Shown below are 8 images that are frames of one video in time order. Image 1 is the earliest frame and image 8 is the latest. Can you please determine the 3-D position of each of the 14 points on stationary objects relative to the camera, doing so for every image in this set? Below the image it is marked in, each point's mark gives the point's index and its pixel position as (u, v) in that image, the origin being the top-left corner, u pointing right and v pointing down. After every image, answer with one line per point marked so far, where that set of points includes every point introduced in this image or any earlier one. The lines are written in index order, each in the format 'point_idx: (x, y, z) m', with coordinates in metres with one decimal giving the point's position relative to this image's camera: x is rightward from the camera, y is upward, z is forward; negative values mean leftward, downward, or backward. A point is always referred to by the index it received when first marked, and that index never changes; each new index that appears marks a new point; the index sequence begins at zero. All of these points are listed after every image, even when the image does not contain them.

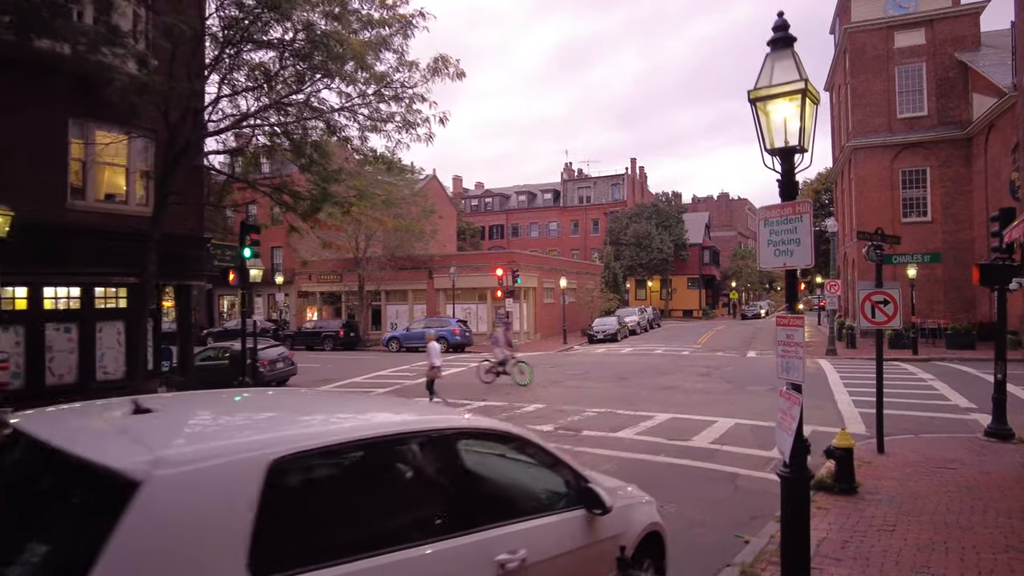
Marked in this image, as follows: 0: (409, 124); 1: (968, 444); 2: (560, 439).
0: (-2.3, +3.6, +15.0) m
1: (+7.0, -2.4, +10.5) m
2: (+0.8, -2.5, +11.1) m
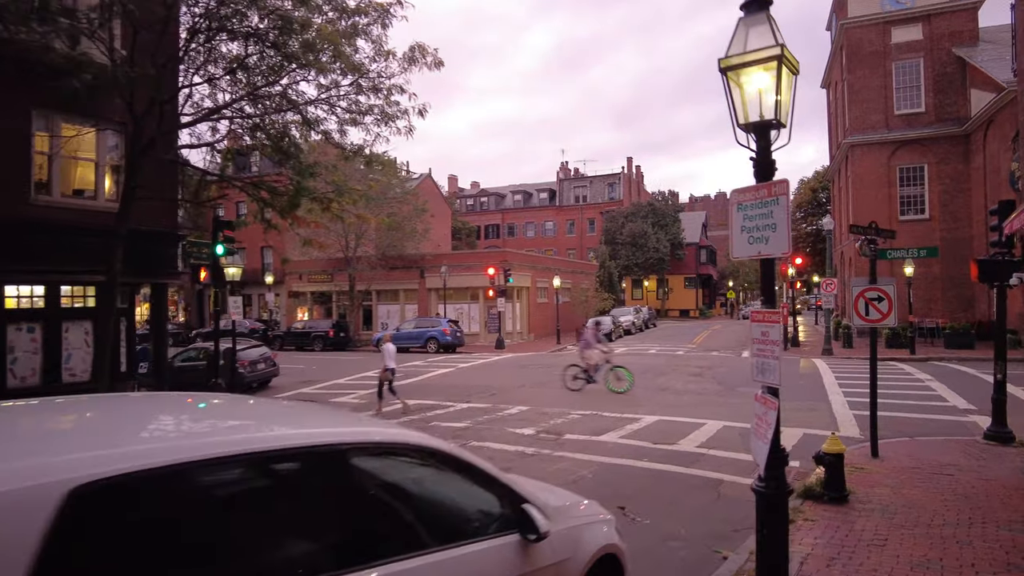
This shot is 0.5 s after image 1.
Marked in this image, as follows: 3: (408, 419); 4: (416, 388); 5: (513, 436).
0: (-2.6, +3.6, +14.5) m
1: (+6.6, -2.3, +10.0) m
2: (+0.4, -2.4, +10.7) m
3: (-2.0, -2.5, +13.3) m
4: (-2.5, -2.6, +17.8) m
5: (0.0, -2.4, +11.2) m
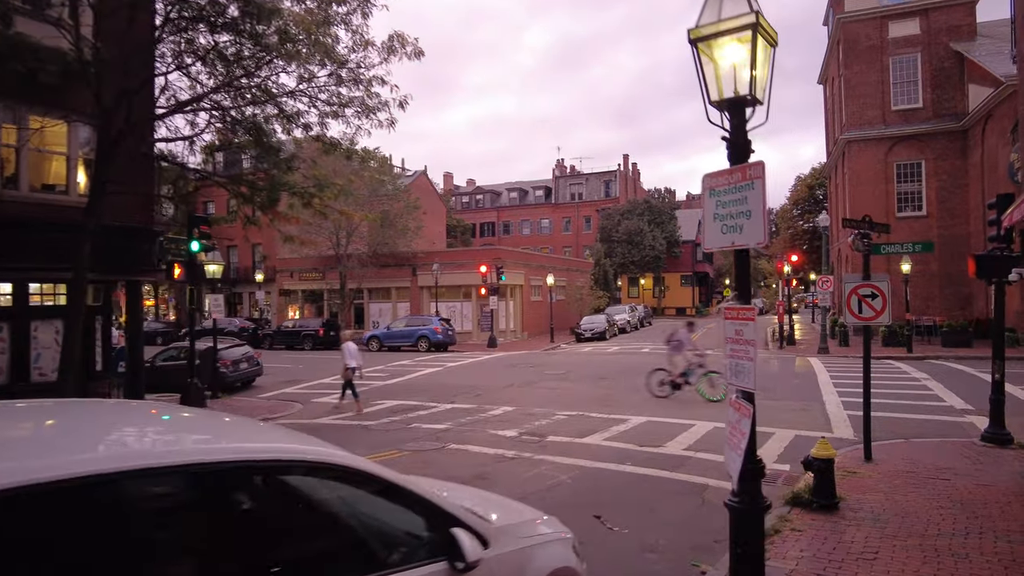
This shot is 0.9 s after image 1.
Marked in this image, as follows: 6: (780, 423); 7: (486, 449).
0: (-3.0, +3.7, +14.1) m
1: (+6.3, -2.3, +9.6) m
2: (+0.1, -2.4, +10.3) m
3: (-2.3, -2.5, +12.9) m
4: (-2.8, -2.6, +17.4) m
5: (-0.3, -2.4, +10.8) m
6: (+4.8, -2.4, +12.2) m
7: (-0.4, -2.3, +9.9) m
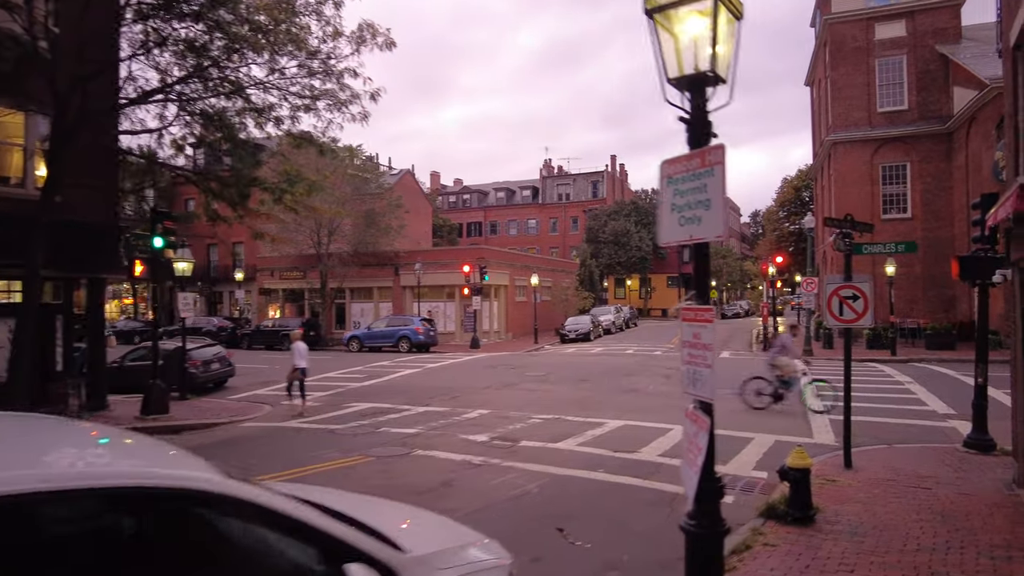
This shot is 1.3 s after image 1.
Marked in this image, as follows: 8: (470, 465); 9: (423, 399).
0: (-3.4, +3.7, +13.6) m
1: (+5.9, -2.3, +9.4) m
2: (-0.3, -2.4, +9.9) m
3: (-2.8, -2.5, +12.5) m
4: (-3.3, -2.5, +16.9) m
5: (-0.7, -2.3, +10.4) m
6: (+4.3, -2.4, +11.9) m
7: (-0.8, -2.3, +9.6) m
8: (-0.6, -2.3, +9.0) m
9: (-2.0, -2.4, +15.1) m
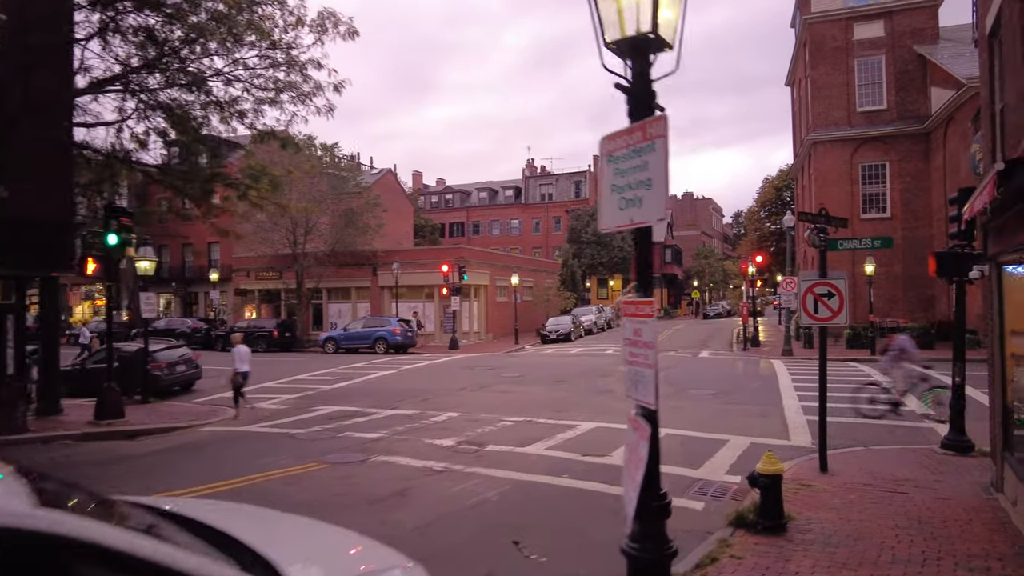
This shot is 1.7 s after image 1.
0: (-4.0, +3.7, +13.2) m
1: (+5.4, -2.3, +9.1) m
2: (-0.8, -2.3, +9.5) m
3: (-3.3, -2.4, +12.1) m
4: (-4.0, -2.5, +16.5) m
5: (-1.2, -2.3, +10.0) m
6: (+3.8, -2.4, +11.6) m
7: (-1.3, -2.3, +9.1) m
8: (-1.0, -2.3, +8.6) m
9: (-2.6, -2.4, +14.6) m
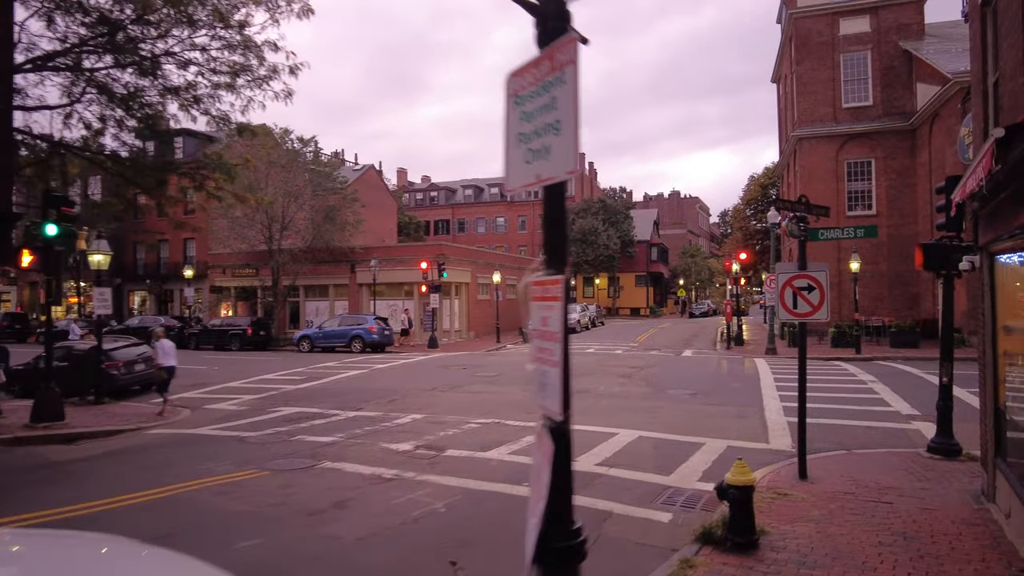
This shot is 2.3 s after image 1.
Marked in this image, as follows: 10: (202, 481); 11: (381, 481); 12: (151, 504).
0: (-4.6, +3.8, +12.5) m
1: (+4.9, -2.2, +8.5) m
2: (-1.3, -2.2, +8.8) m
3: (-3.9, -2.4, +11.4) m
4: (-4.6, -2.4, +15.8) m
5: (-1.7, -2.2, +9.3) m
6: (+3.2, -2.3, +11.0) m
7: (-1.8, -2.2, +8.5) m
8: (-1.5, -2.2, +7.9) m
9: (-3.2, -2.3, +13.9) m
10: (-3.6, -2.3, +7.9) m
11: (-1.5, -2.2, +7.8) m
12: (-3.8, -2.3, +7.2) m
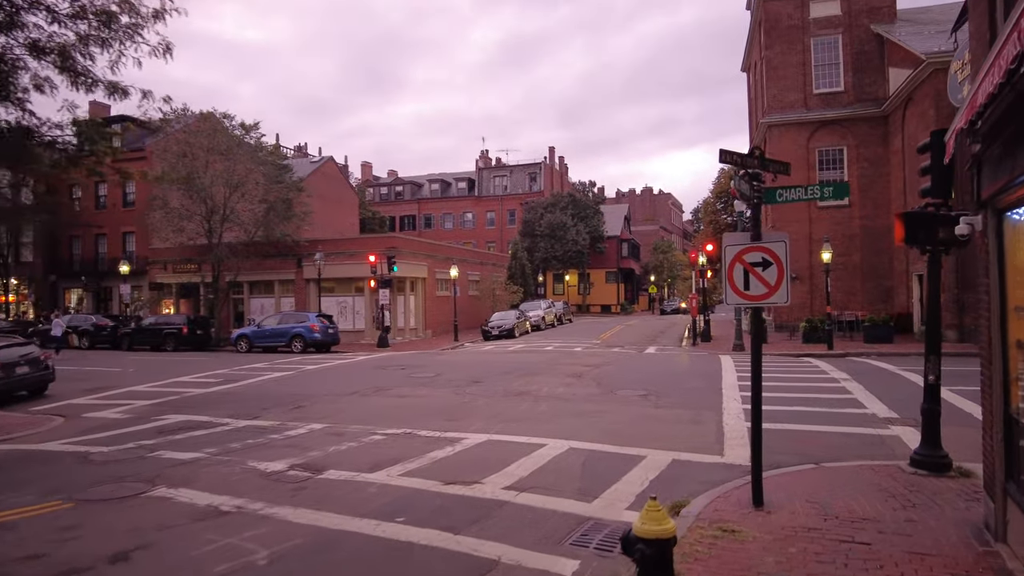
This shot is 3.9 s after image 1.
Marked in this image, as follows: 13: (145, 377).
0: (-5.9, +4.0, +10.5) m
1: (+3.8, -2.0, +6.9) m
2: (-2.5, -2.0, +7.0) m
3: (-5.1, -2.2, +9.4) m
4: (-6.0, -2.2, +13.8) m
5: (-2.9, -2.0, +7.5) m
6: (+2.0, -2.1, +9.3) m
7: (-2.9, -2.0, +6.6) m
8: (-2.7, -2.0, +6.1) m
9: (-4.5, -2.1, +12.0) m
10: (-4.7, -2.1, +6.0) m
11: (-2.6, -2.0, +6.0) m
12: (-4.9, -2.1, +5.2) m
13: (-9.7, -2.4, +18.2) m
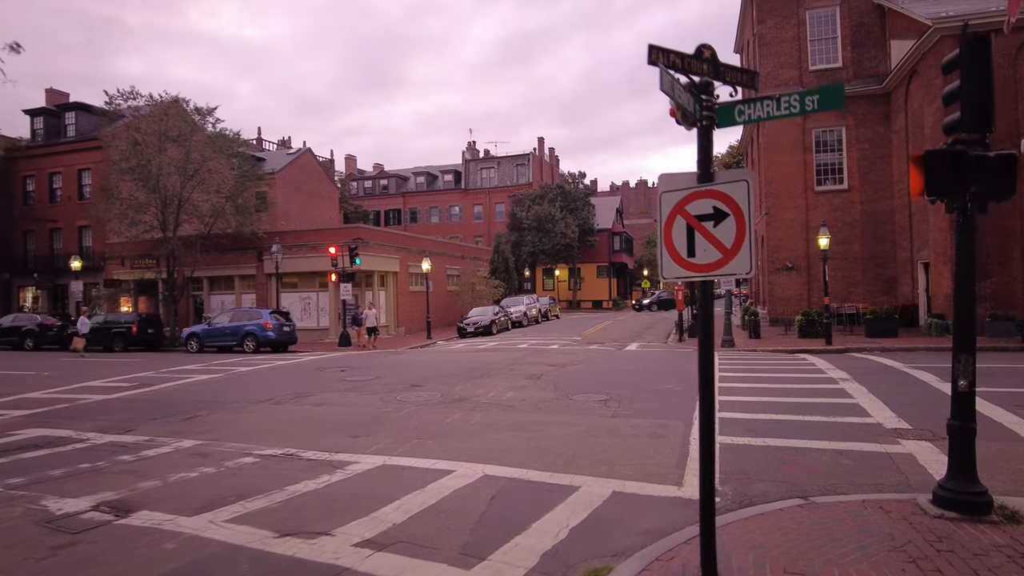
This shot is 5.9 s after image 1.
0: (-6.9, +4.2, +8.4) m
1: (+2.8, -1.7, +4.8) m
2: (-3.5, -1.8, +4.9) m
3: (-6.2, -2.0, +7.4) m
4: (-7.0, -2.0, +11.8) m
5: (-3.9, -1.8, +5.4) m
6: (+1.0, -1.8, +7.2) m
7: (-4.0, -1.8, +4.6) m
8: (-3.7, -1.8, +4.0) m
9: (-5.5, -1.9, +10.0) m
10: (-5.7, -1.9, +4.0) m
11: (-3.6, -1.8, +3.9) m
12: (-5.9, -1.9, +3.2) m
13: (-10.7, -2.2, +16.1) m
